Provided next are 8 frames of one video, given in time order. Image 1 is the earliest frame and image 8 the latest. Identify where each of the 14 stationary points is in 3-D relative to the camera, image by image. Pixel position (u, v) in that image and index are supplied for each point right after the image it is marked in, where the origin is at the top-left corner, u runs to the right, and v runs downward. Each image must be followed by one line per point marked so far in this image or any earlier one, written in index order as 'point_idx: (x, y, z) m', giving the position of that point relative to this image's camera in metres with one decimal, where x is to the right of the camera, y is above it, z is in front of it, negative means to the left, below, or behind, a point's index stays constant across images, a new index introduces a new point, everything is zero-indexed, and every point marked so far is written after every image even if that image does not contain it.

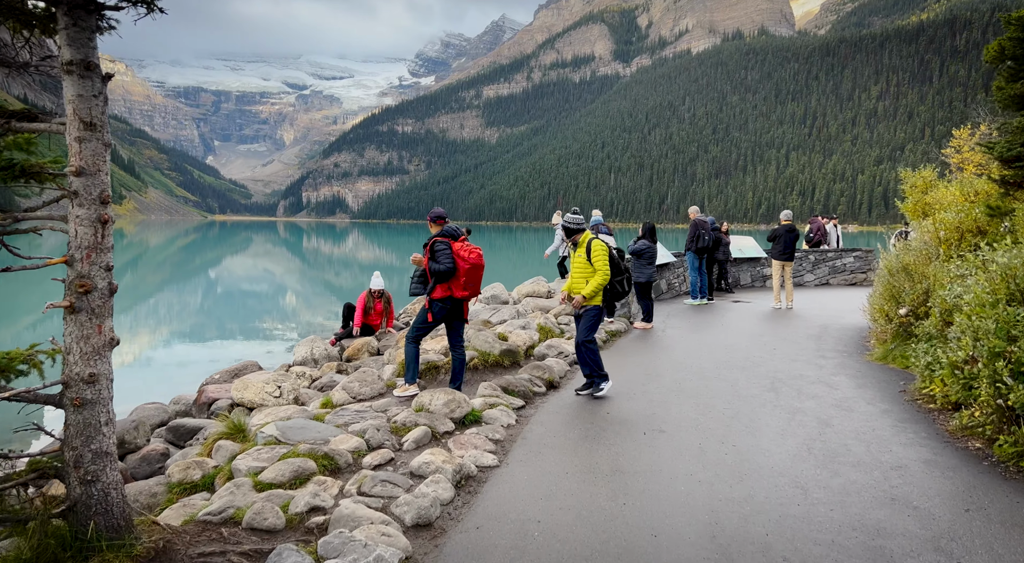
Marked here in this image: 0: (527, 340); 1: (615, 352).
0: (+0.2, -1.1, +13.2) m
1: (+2.0, -1.4, +13.8) m
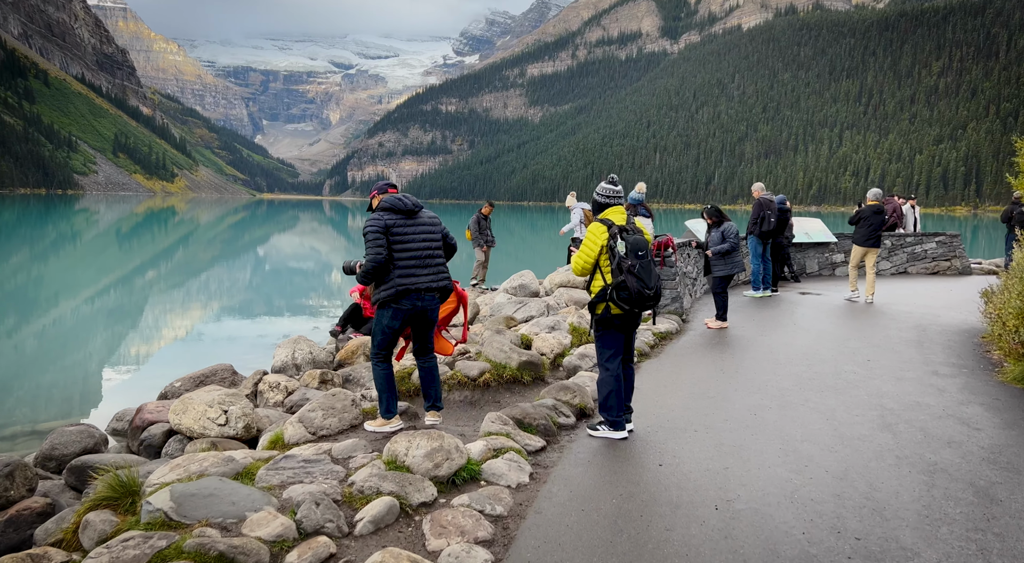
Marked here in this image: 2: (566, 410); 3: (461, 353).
0: (+0.6, -0.9, +10.6) m
1: (+2.4, -1.3, +11.1) m
2: (+0.6, -1.4, +8.0) m
3: (-0.7, -1.0, +10.1) m
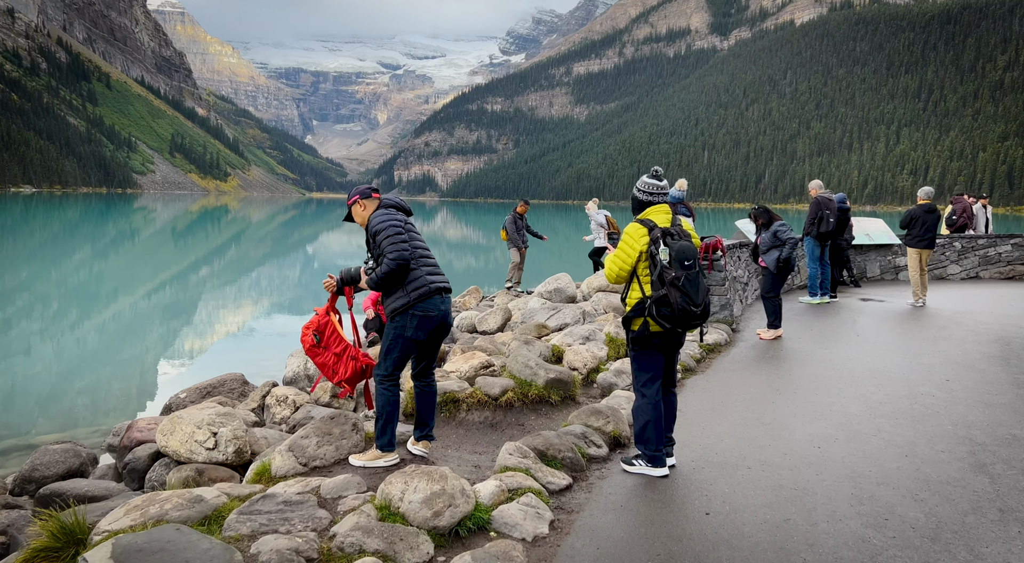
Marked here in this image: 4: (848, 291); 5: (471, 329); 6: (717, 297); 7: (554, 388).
0: (+1.0, -1.0, +9.6) m
1: (+2.8, -1.4, +9.9) m
2: (+0.8, -1.5, +7.0) m
3: (-0.3, -1.1, +9.2) m
4: (+9.2, -0.2, +19.9) m
5: (-0.8, -1.0, +14.6) m
6: (+3.9, -0.3, +13.8) m
7: (+0.5, -1.2, +8.4) m
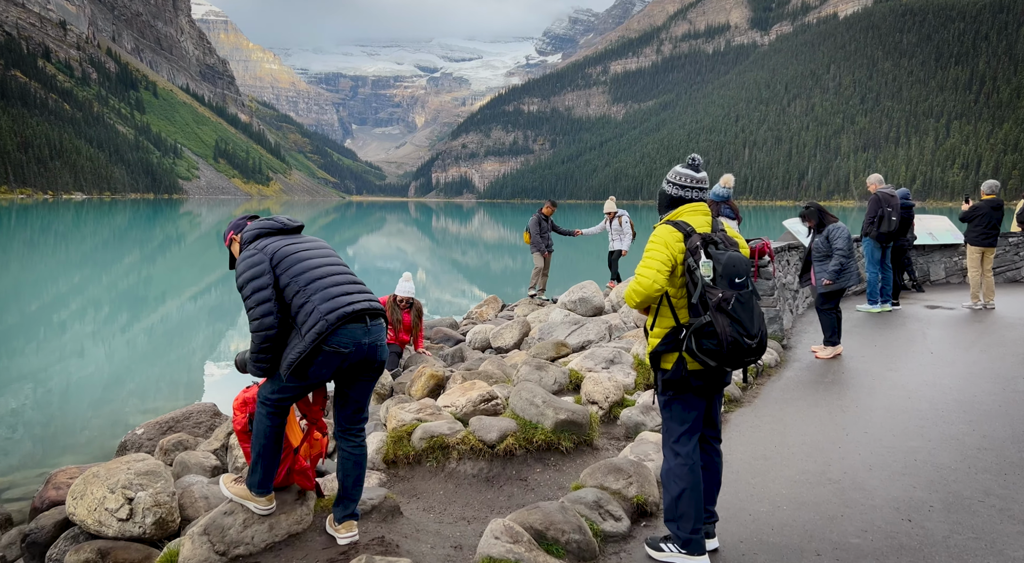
0: (+1.1, -1.2, +8.0) m
1: (+2.9, -1.5, +8.2) m
2: (+0.8, -1.7, +5.4) m
3: (-0.3, -1.3, +7.6) m
4: (+9.8, -0.4, +17.9) m
5: (-0.5, -1.1, +13.1) m
6: (+4.2, -0.5, +12.0) m
7: (+0.5, -1.4, +6.8) m
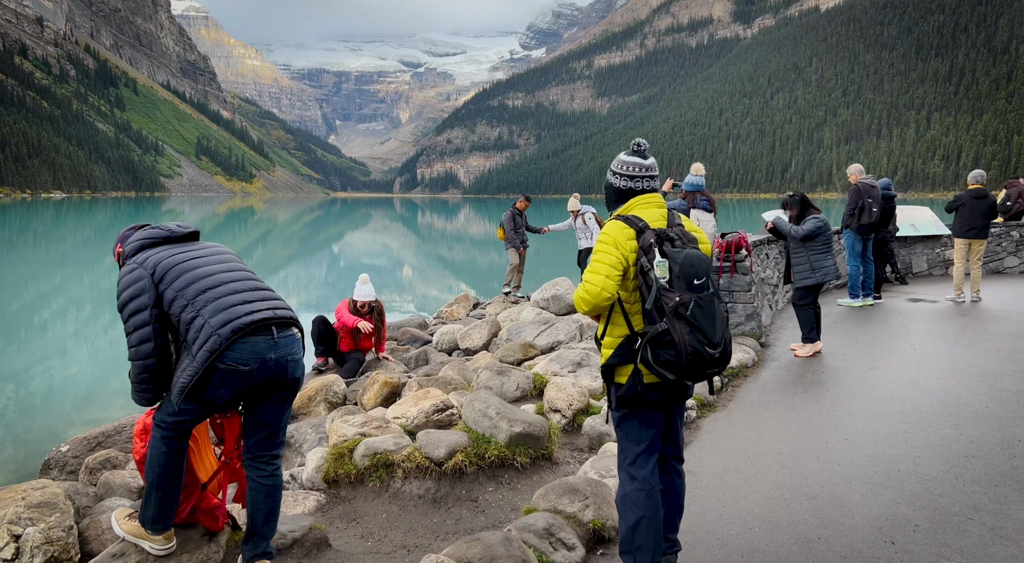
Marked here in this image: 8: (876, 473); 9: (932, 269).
0: (+0.6, -1.2, +7.4) m
1: (+2.4, -1.5, +7.7) m
2: (+0.4, -1.7, +4.8) m
3: (-0.7, -1.3, +7.0) m
4: (+9.2, -0.2, +17.5) m
5: (-1.0, -1.1, +12.5) m
6: (+3.6, -0.4, +11.5) m
7: (+0.1, -1.4, +6.2) m
8: (+3.1, -1.6, +6.2) m
9: (+11.4, +0.3, +19.7) m
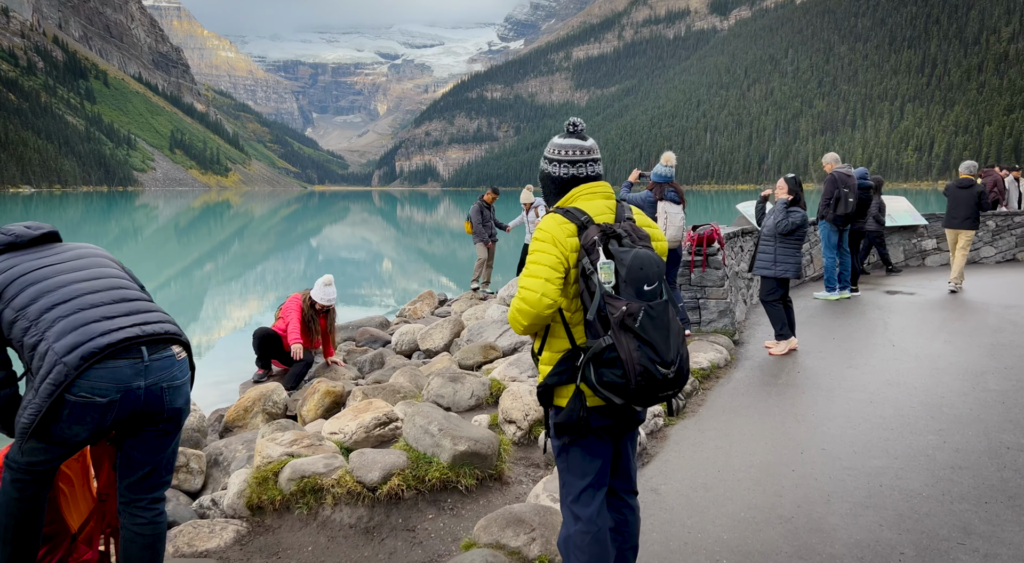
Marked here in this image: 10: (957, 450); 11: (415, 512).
0: (+0.2, -1.2, +6.8) m
1: (+2.0, -1.5, +7.2) m
2: (0.0, -1.7, +4.2) m
3: (-1.2, -1.3, +6.4) m
4: (+8.4, 0.0, +17.1) m
5: (-1.6, -1.1, +11.8) m
6: (+3.1, -0.3, +11.0) m
7: (-0.3, -1.4, +5.6) m
8: (+2.7, -1.6, +5.6) m
9: (+10.6, +0.6, +19.4) m
10: (+3.9, -1.5, +6.4) m
11: (-0.7, -1.7, +5.3) m
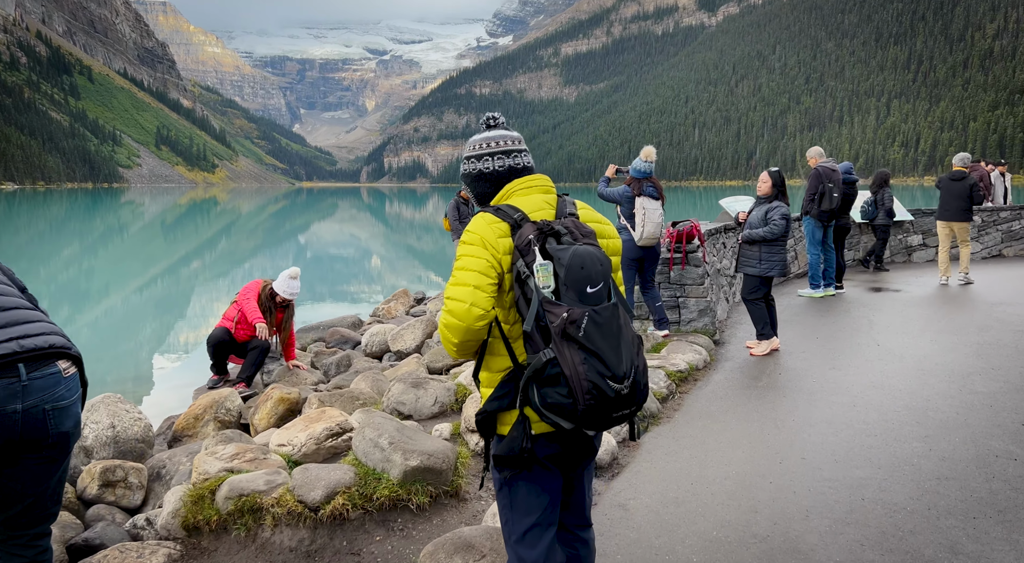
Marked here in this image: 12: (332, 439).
0: (-0.2, -1.2, +6.4) m
1: (+1.6, -1.5, +6.8) m
2: (-0.3, -1.7, +3.8) m
3: (-1.5, -1.3, +6.0) m
4: (+7.9, +0.1, +16.8) m
5: (-2.0, -1.1, +11.4) m
6: (+2.7, -0.3, +10.6) m
7: (-0.7, -1.4, +5.2) m
8: (+2.4, -1.6, +5.3) m
9: (+10.1, +0.7, +19.1) m
10: (+3.6, -1.5, +6.1) m
11: (-1.0, -1.7, +4.9) m
12: (-1.5, -1.3, +6.0) m
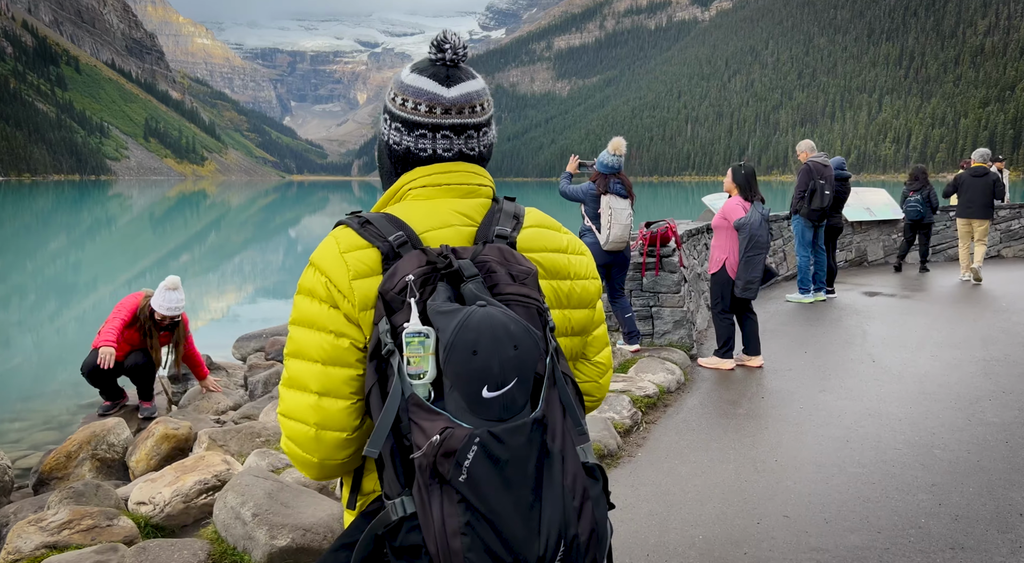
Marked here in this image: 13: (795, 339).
0: (-0.7, -1.3, +5.3) m
1: (+1.1, -1.6, +5.6) m
2: (-0.9, -1.9, +2.7) m
3: (-2.1, -1.4, +4.8) m
4: (+7.3, 0.0, +15.7) m
5: (-2.7, -1.1, +10.2) m
6: (+2.1, -0.4, +9.5) m
7: (-1.2, -1.6, +4.0) m
8: (+1.8, -1.8, +4.1) m
9: (+9.4, +0.6, +18.0) m
10: (+3.1, -1.6, +4.9) m
11: (-1.6, -1.8, +3.7) m
12: (-2.1, -1.4, +4.8) m
13: (+4.2, -0.8, +10.7) m
